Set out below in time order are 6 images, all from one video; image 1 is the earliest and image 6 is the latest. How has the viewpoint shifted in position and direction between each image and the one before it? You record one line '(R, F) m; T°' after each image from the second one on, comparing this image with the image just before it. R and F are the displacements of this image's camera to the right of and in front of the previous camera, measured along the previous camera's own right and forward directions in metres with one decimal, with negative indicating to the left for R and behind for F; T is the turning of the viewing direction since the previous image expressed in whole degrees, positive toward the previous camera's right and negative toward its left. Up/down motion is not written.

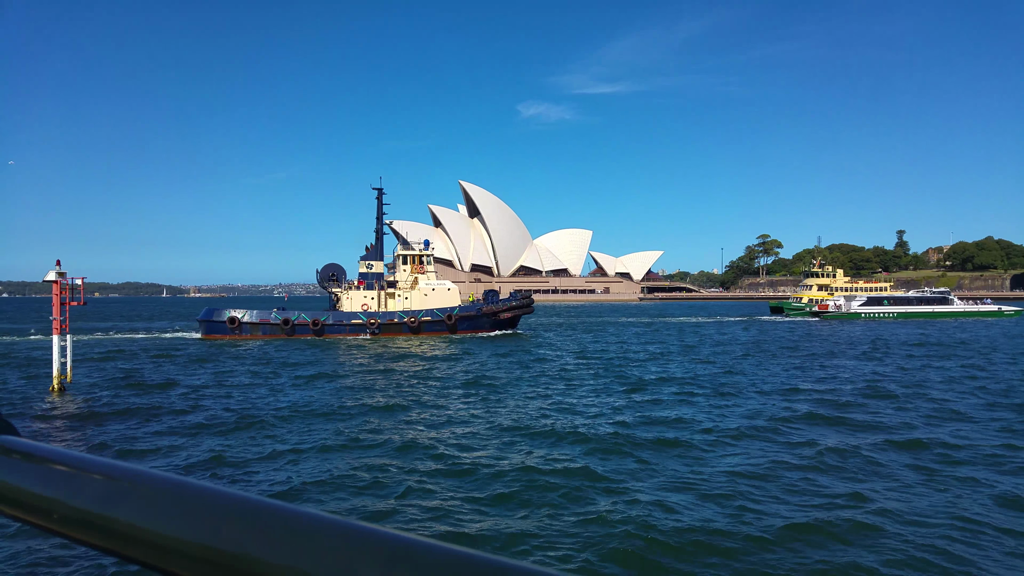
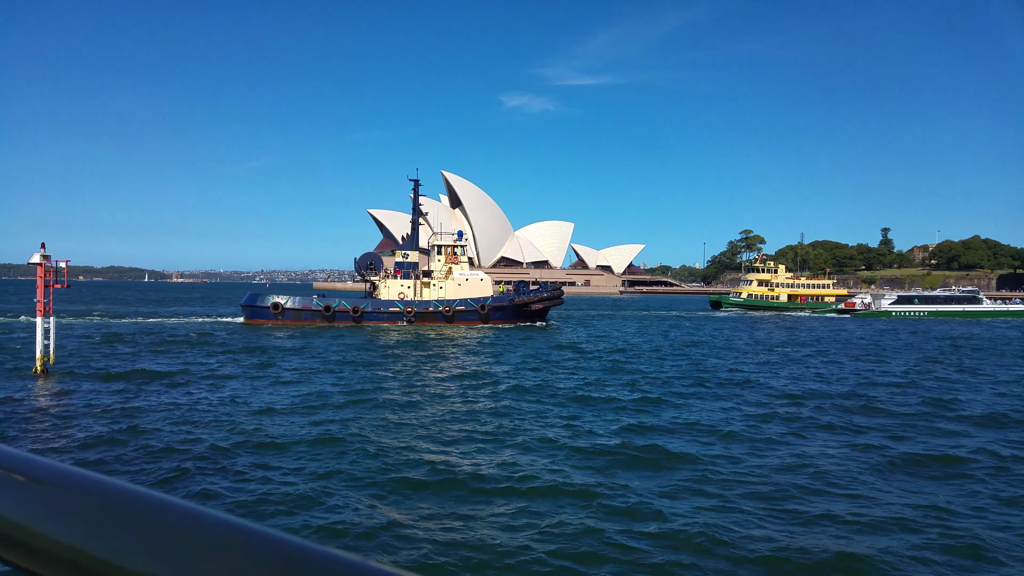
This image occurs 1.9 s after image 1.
(-1.2, -0.1) m; 0°
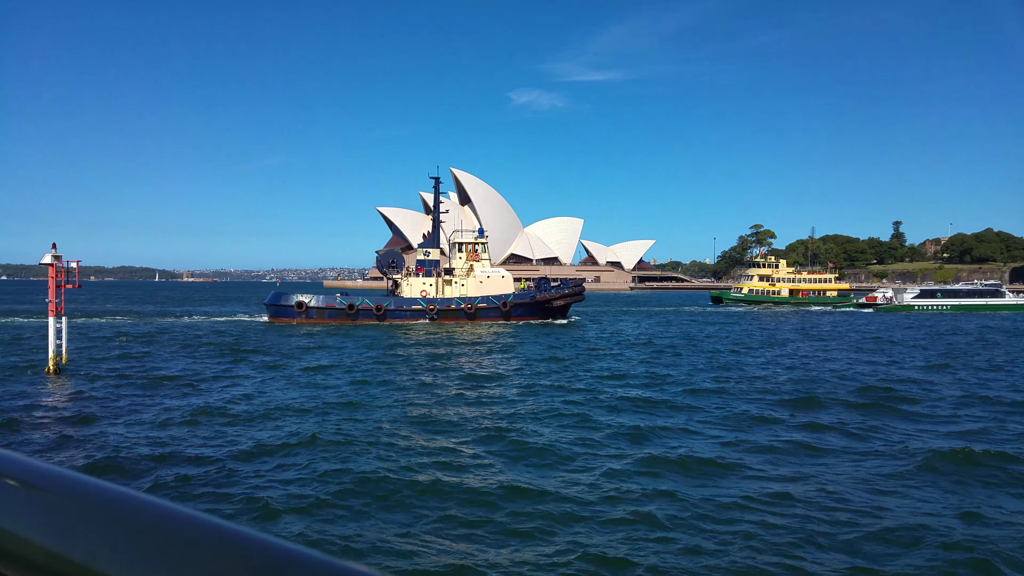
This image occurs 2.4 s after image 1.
(-0.3, +0.2) m; -1°
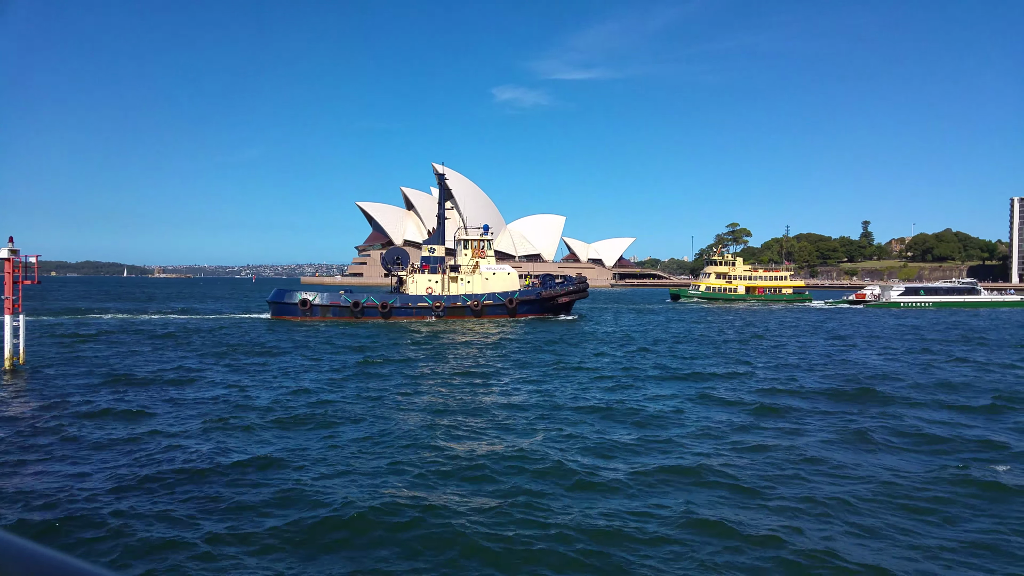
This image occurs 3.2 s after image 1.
(-0.6, +0.4) m; +1°
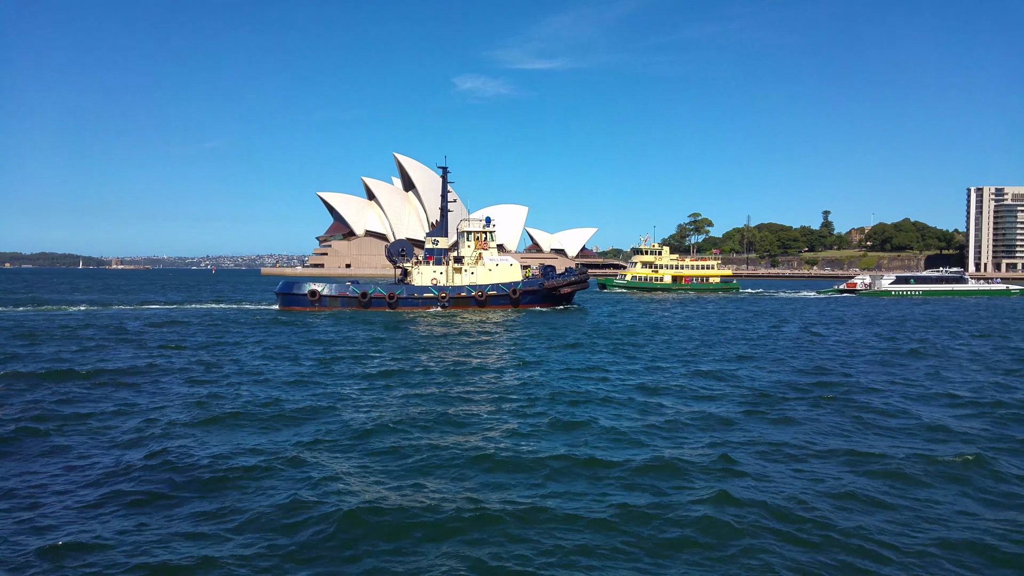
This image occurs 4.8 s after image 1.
(-0.9, 0.0) m; +2°
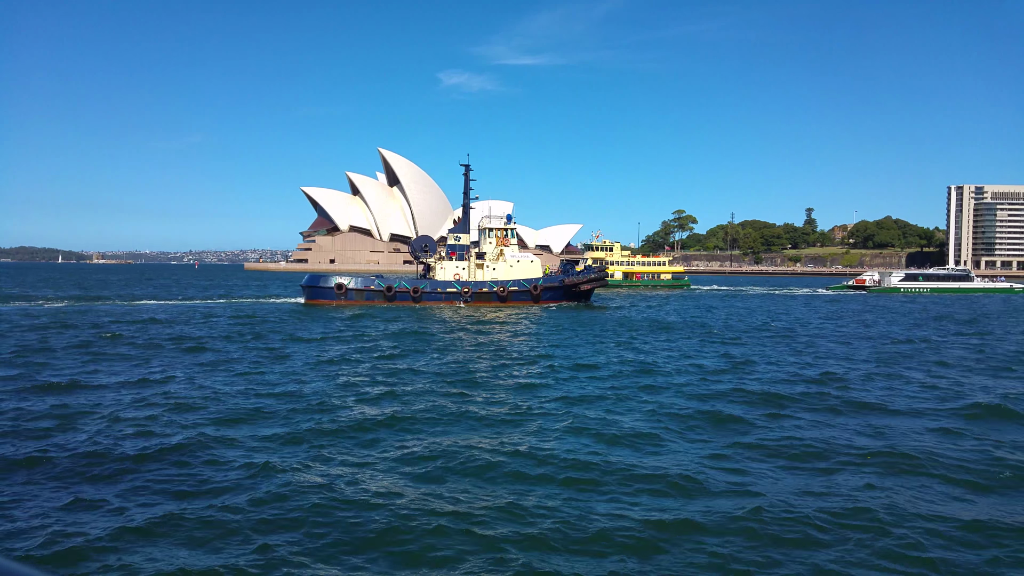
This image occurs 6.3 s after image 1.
(-1.0, 0.0) m; +1°
